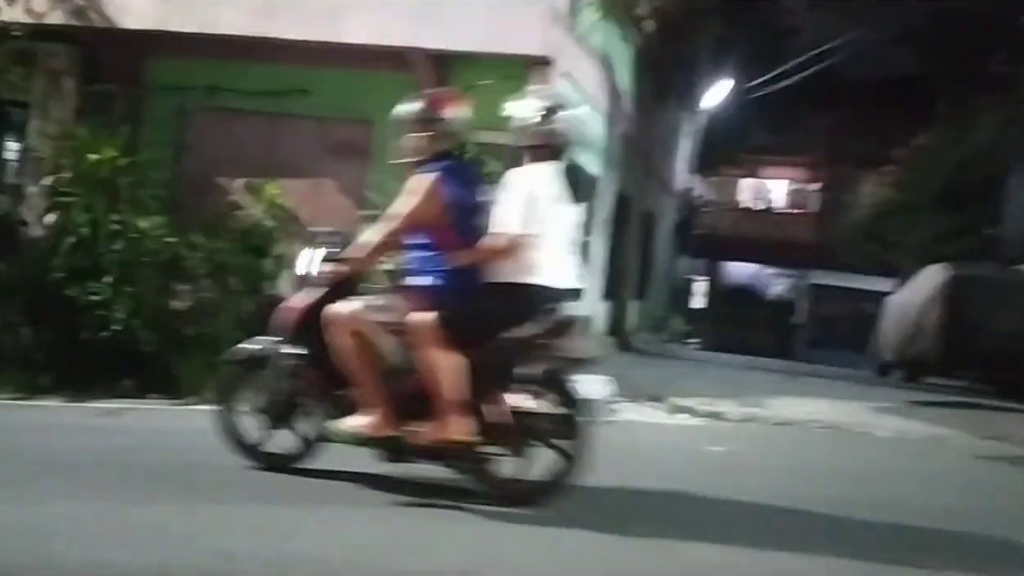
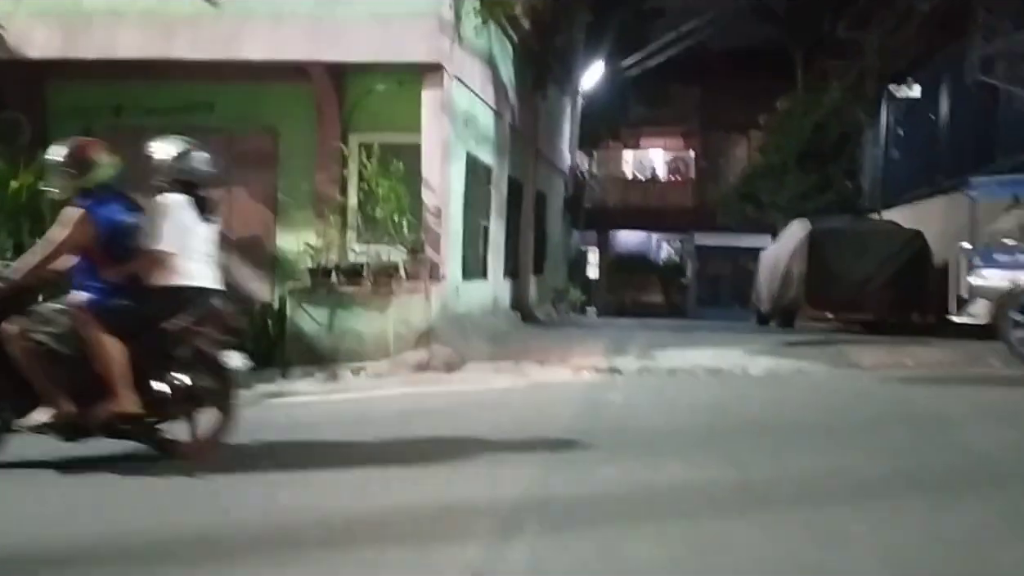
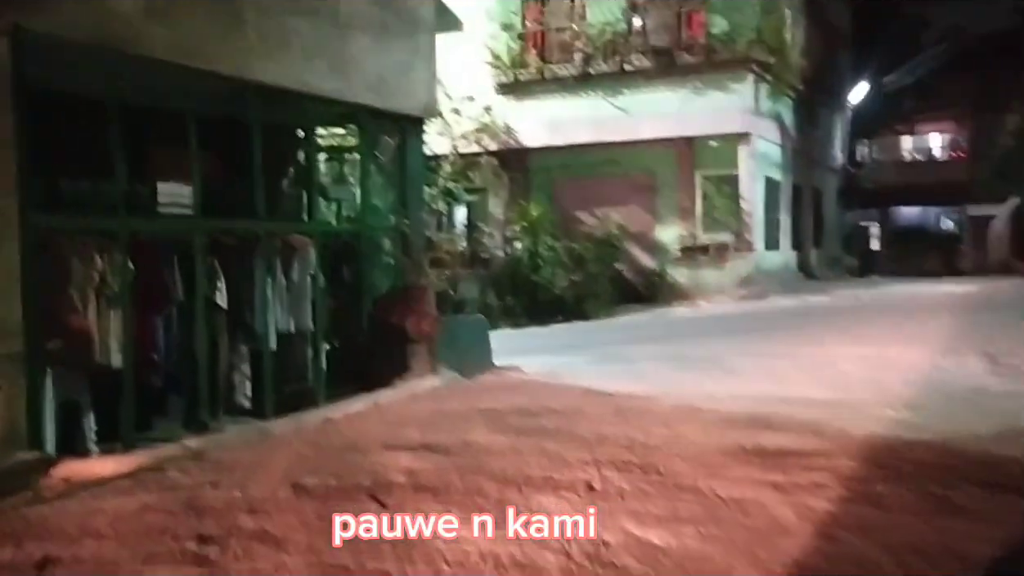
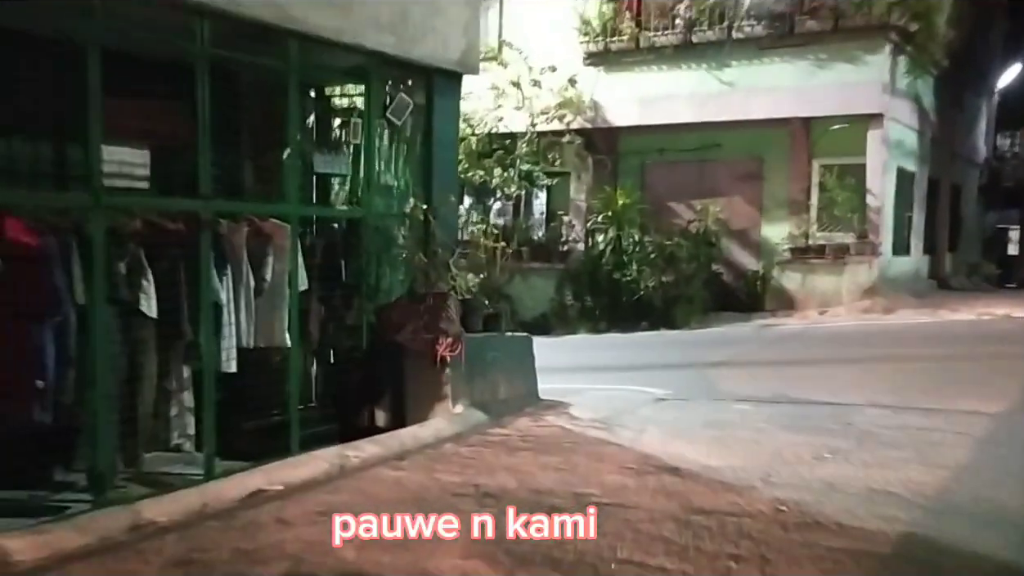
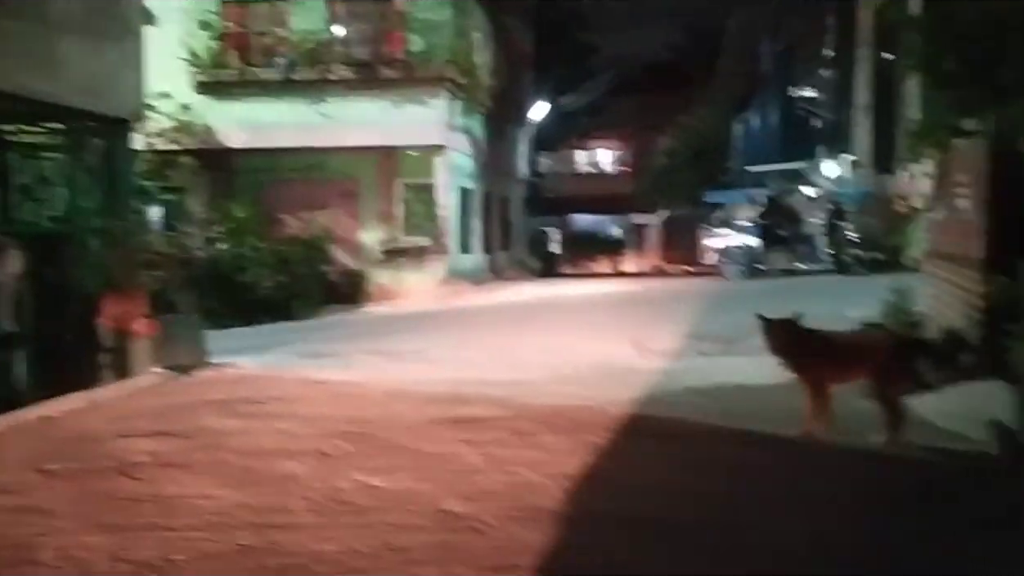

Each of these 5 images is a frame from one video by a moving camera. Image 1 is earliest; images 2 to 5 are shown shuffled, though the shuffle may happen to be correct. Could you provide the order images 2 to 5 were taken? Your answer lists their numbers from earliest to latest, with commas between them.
2, 4, 3, 5
